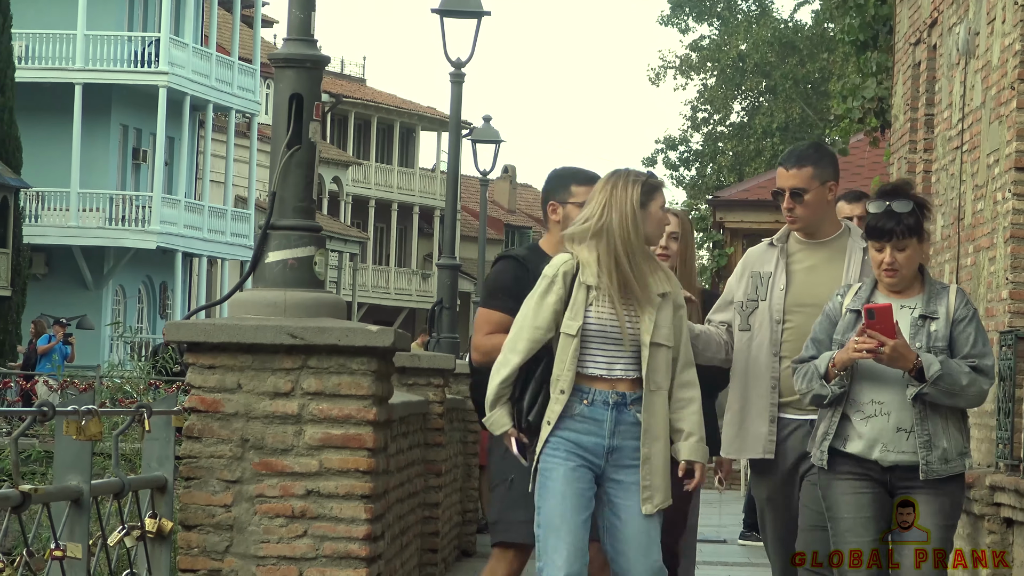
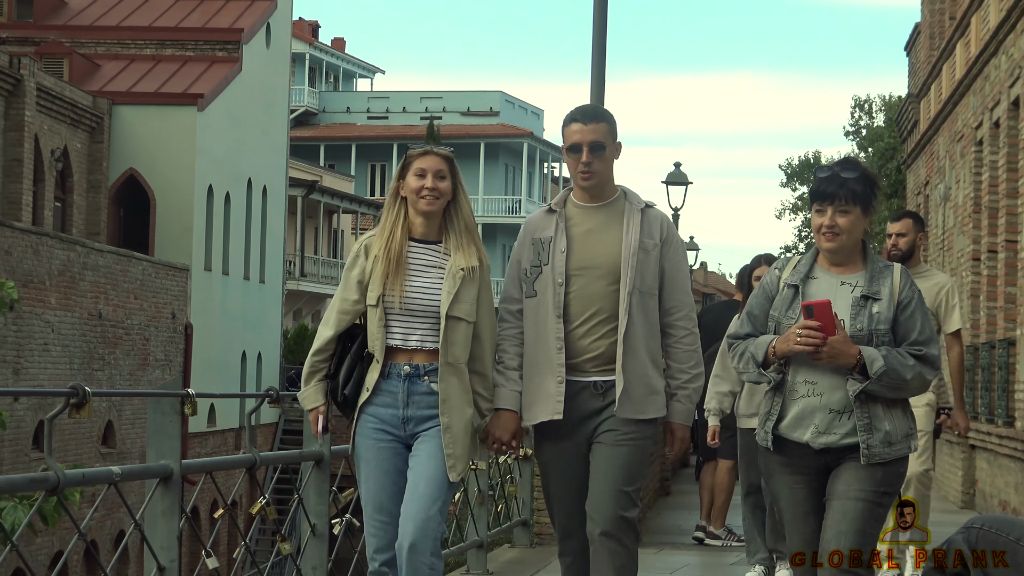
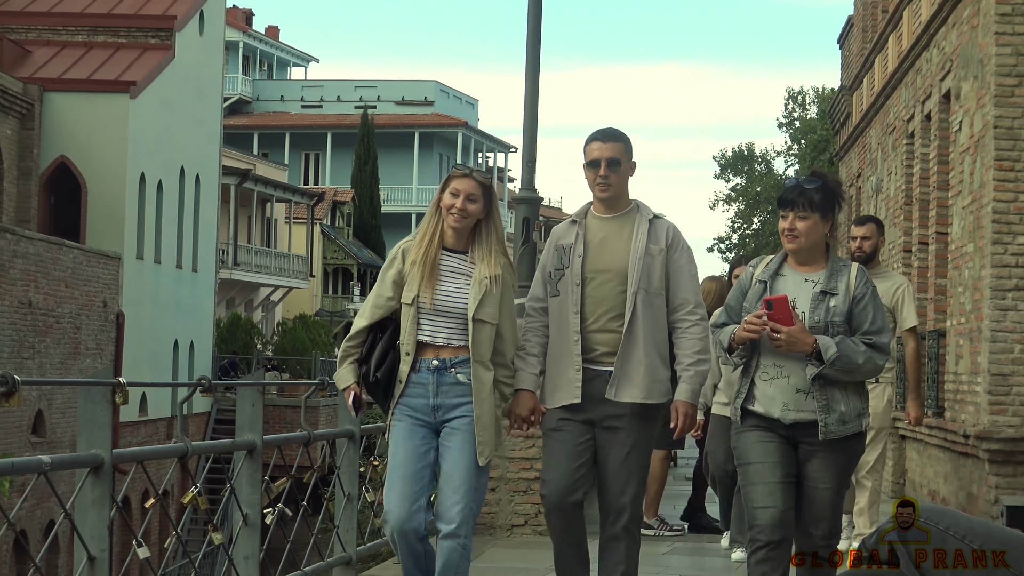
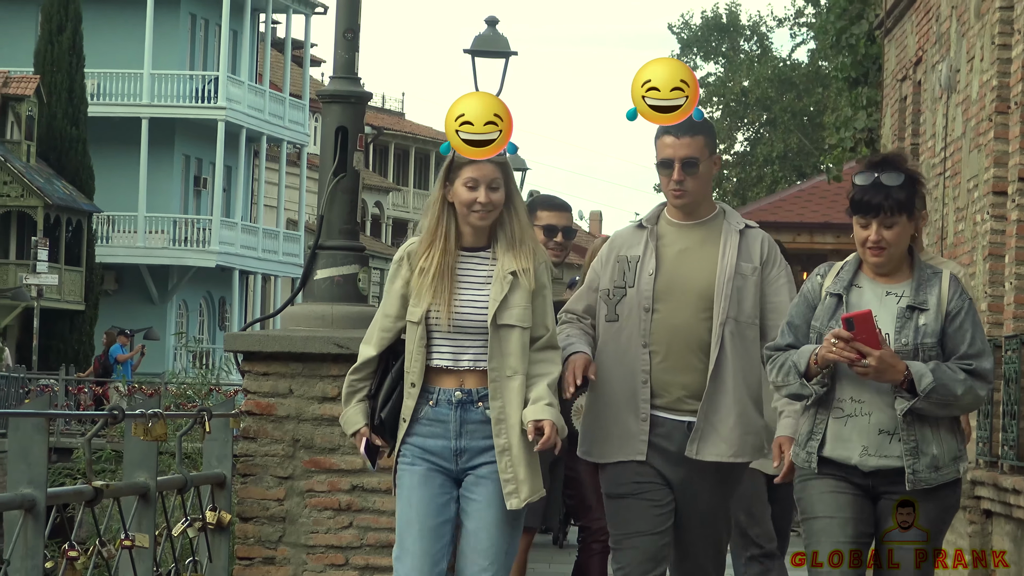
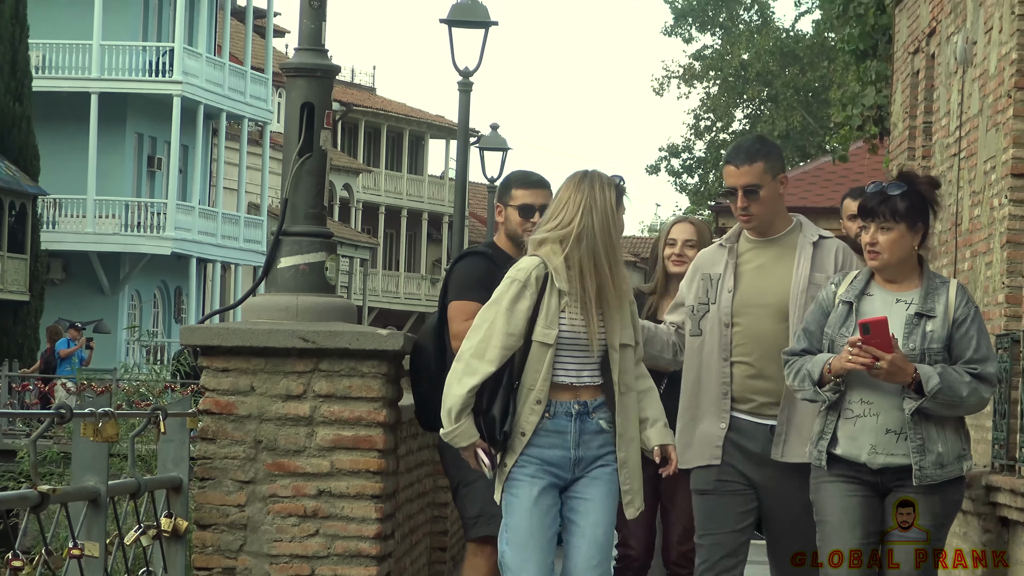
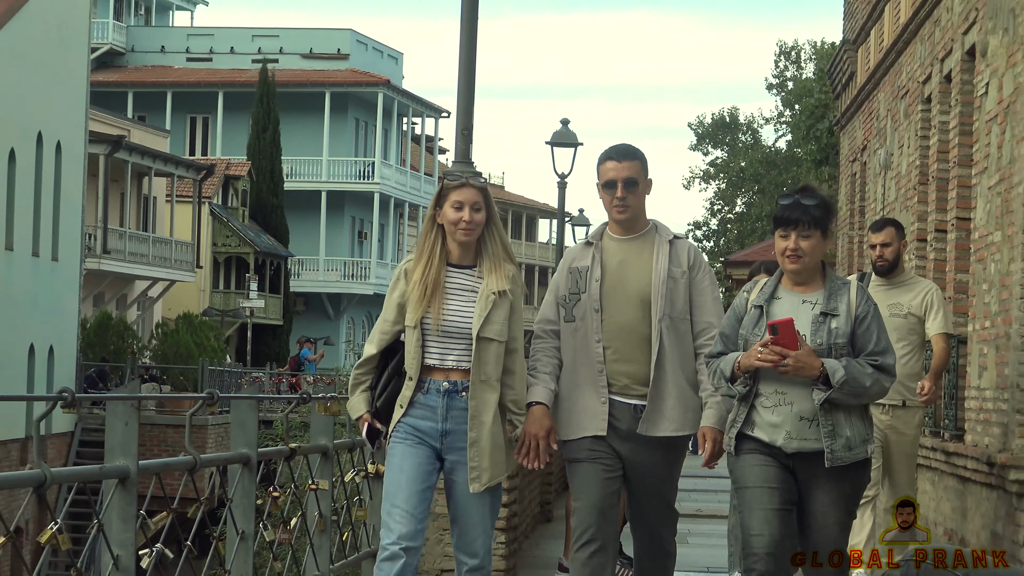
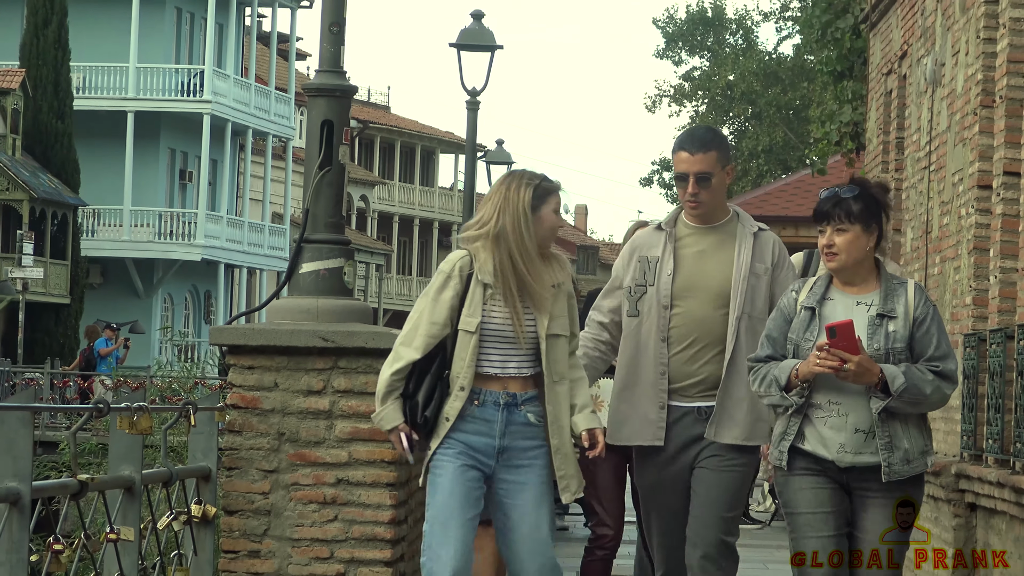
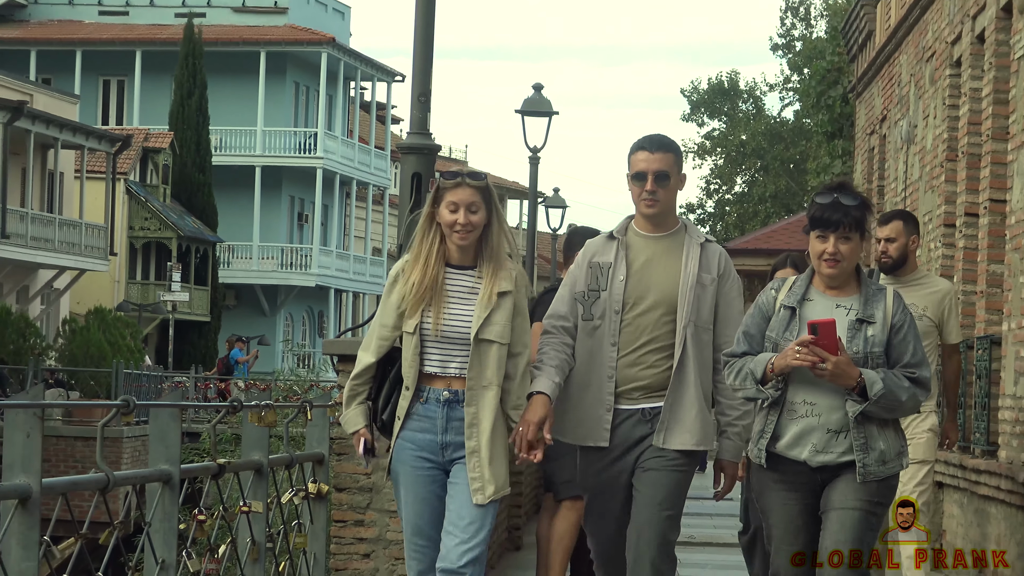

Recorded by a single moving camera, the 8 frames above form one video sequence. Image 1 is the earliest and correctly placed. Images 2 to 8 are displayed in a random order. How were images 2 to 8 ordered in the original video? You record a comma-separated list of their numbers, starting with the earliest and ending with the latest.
5, 7, 4, 8, 6, 3, 2
